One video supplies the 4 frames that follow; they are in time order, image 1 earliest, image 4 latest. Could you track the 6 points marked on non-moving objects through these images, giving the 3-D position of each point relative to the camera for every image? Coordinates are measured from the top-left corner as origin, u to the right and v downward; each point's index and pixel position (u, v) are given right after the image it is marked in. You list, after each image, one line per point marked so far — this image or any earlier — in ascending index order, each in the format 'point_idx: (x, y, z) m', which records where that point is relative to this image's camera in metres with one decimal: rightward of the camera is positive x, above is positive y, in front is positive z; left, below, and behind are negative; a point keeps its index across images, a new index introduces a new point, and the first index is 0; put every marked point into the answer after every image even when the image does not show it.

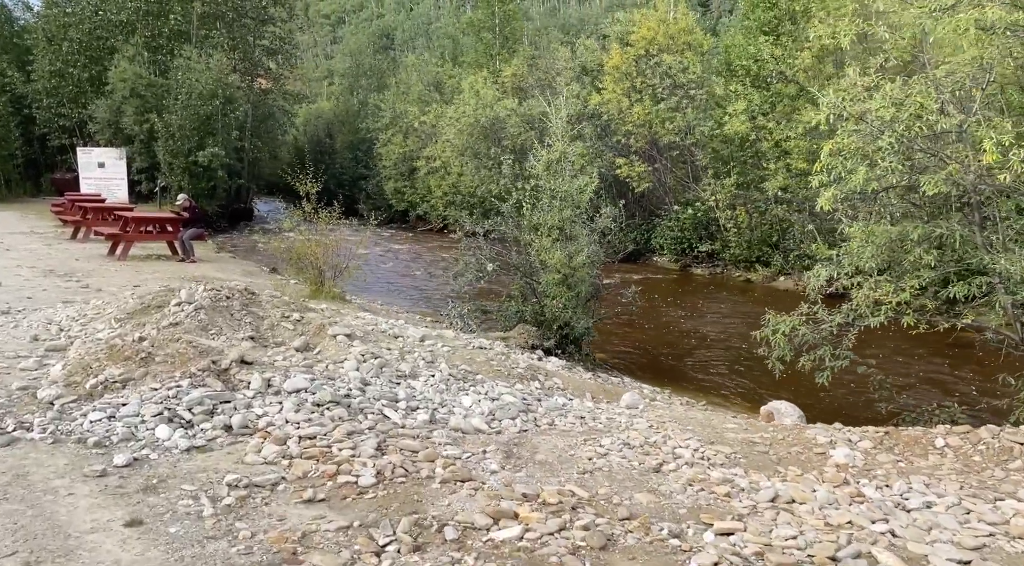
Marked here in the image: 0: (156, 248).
0: (-9.0, +0.9, +18.9) m
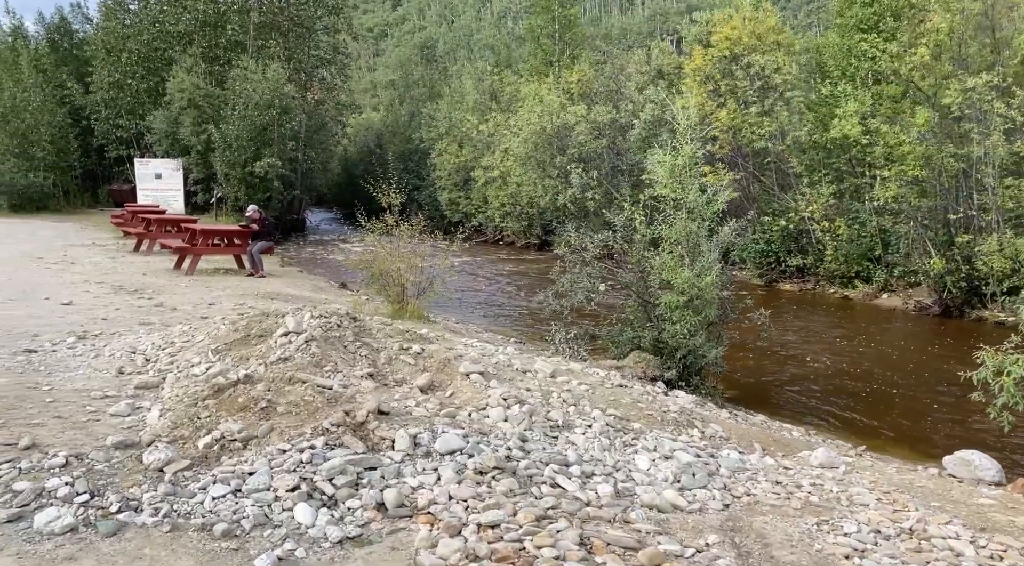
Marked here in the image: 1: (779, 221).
0: (-7.0, +0.5, +18.3) m
1: (+6.8, +1.6, +19.2) m
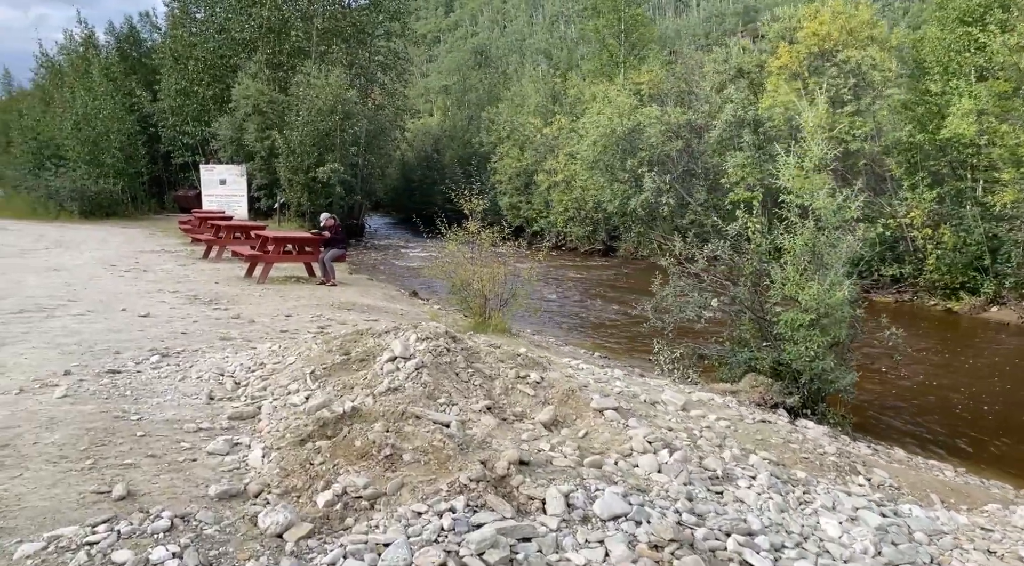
0: (-5.2, +0.3, +17.9) m
1: (+8.7, +1.3, +18.0) m
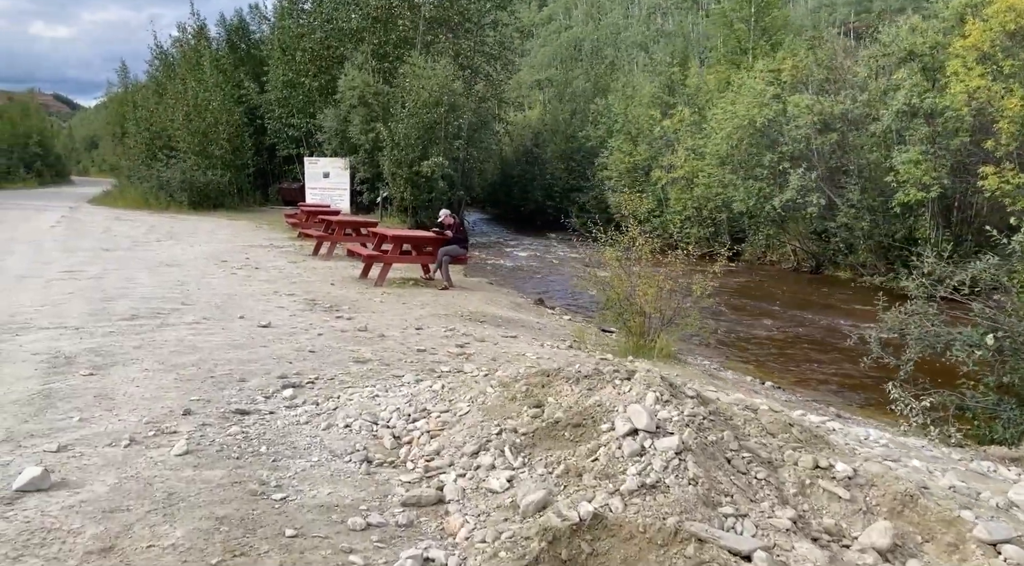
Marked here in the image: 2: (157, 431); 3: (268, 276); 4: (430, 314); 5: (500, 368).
0: (-2.3, +0.3, +16.6) m
1: (+11.6, +0.9, +15.1) m
2: (-2.4, -1.0, +5.1) m
3: (-5.0, +0.1, +15.2) m
4: (-1.3, -0.5, +11.6) m
5: (-0.2, -0.7, +6.9) m
